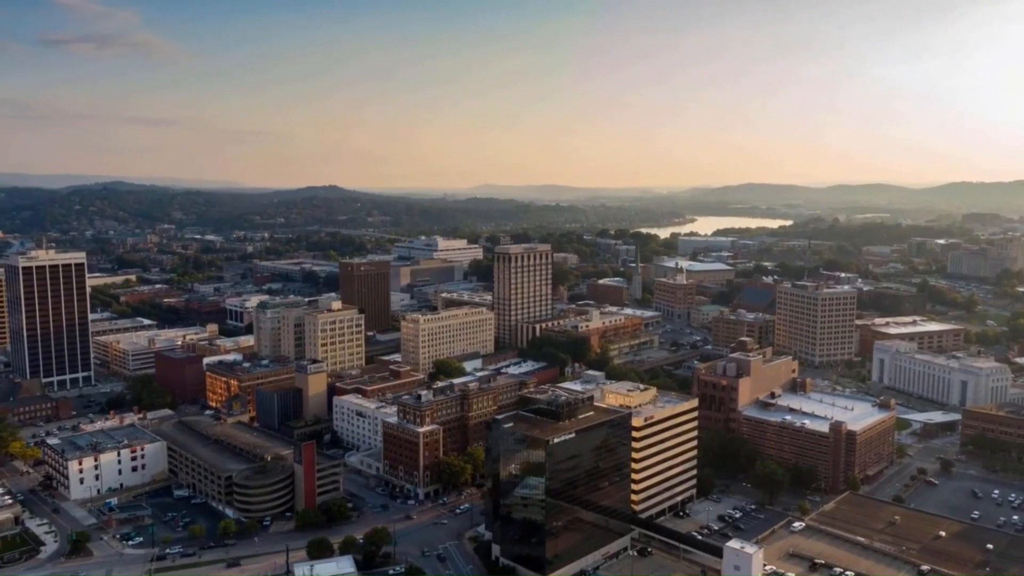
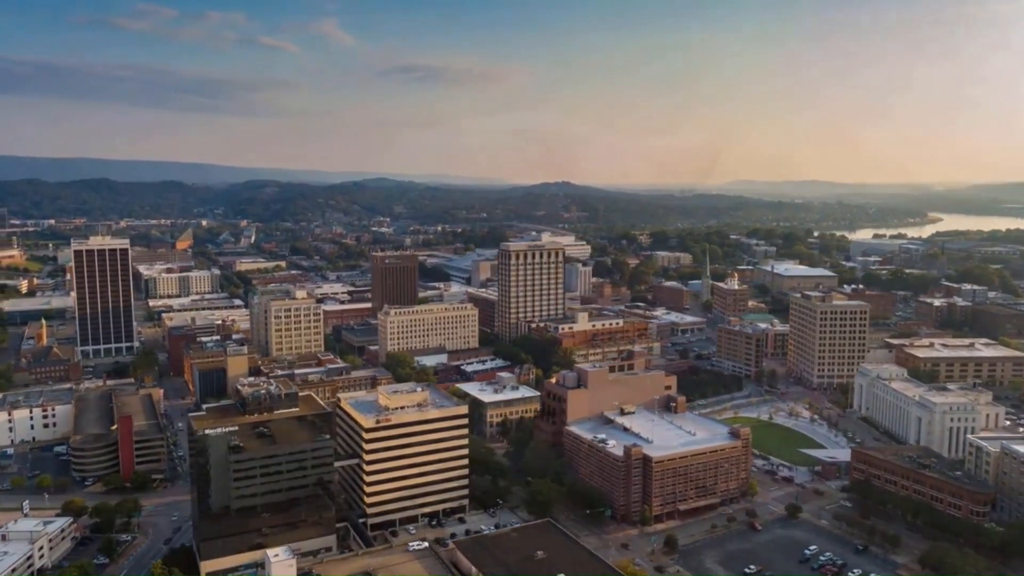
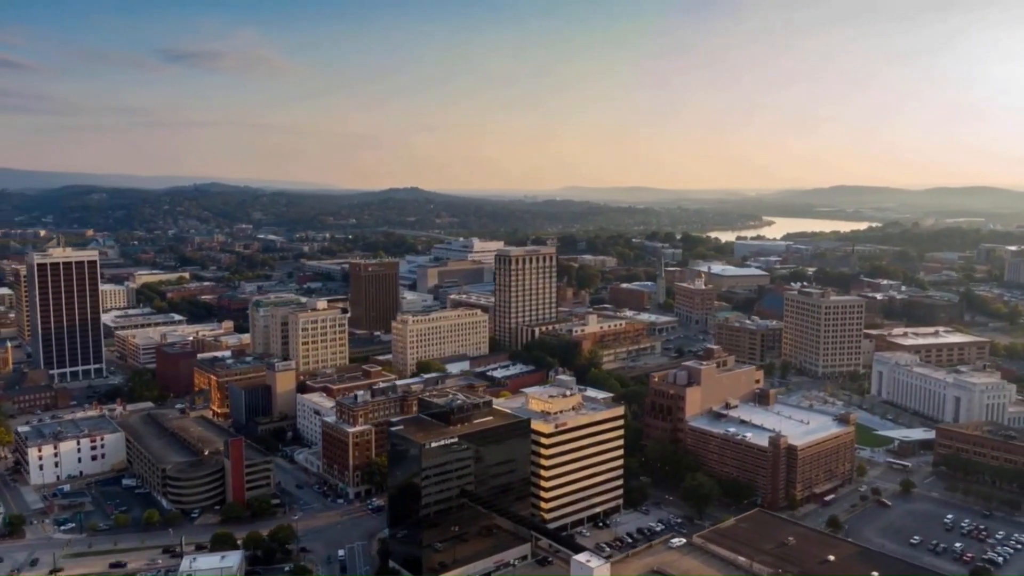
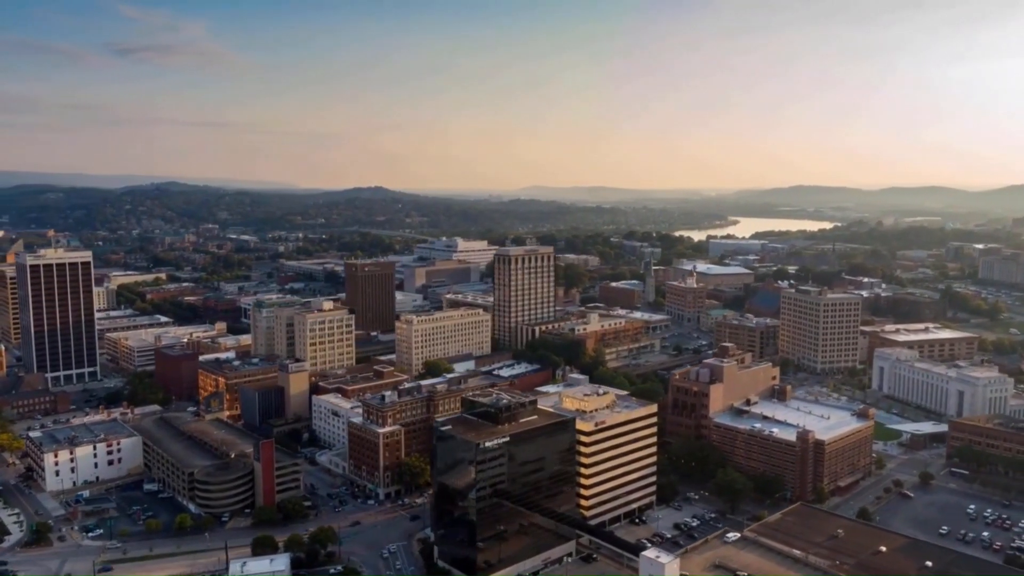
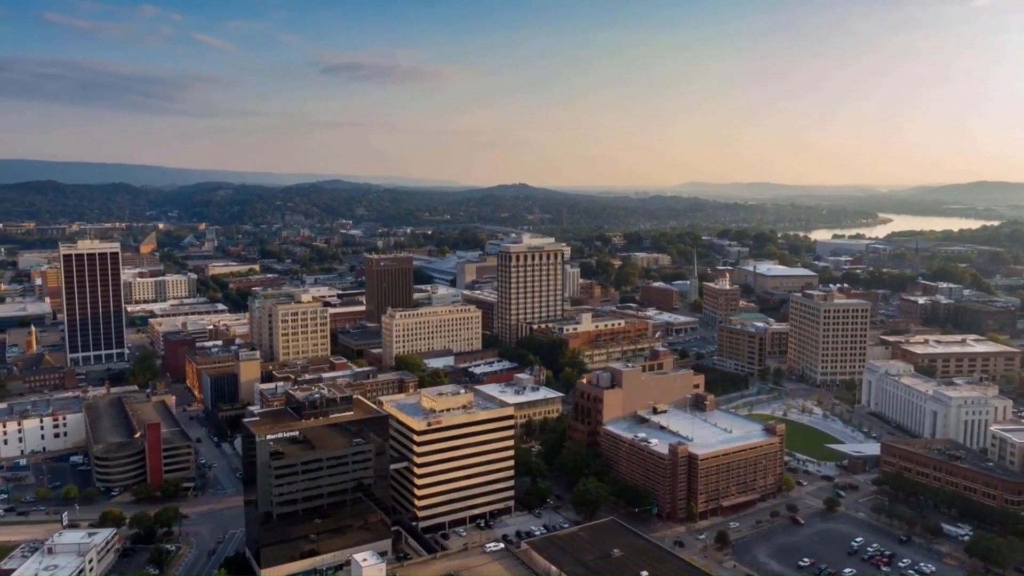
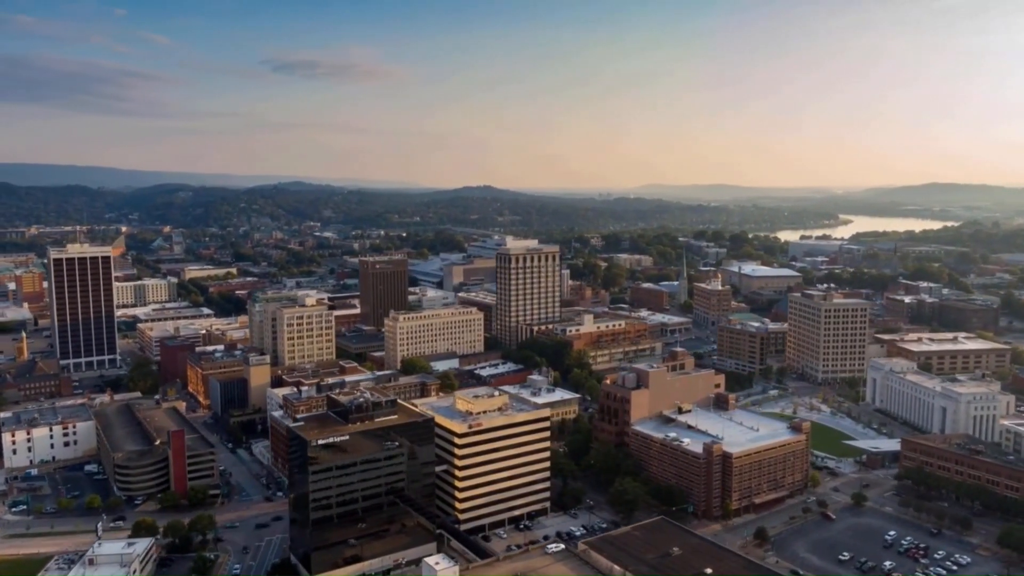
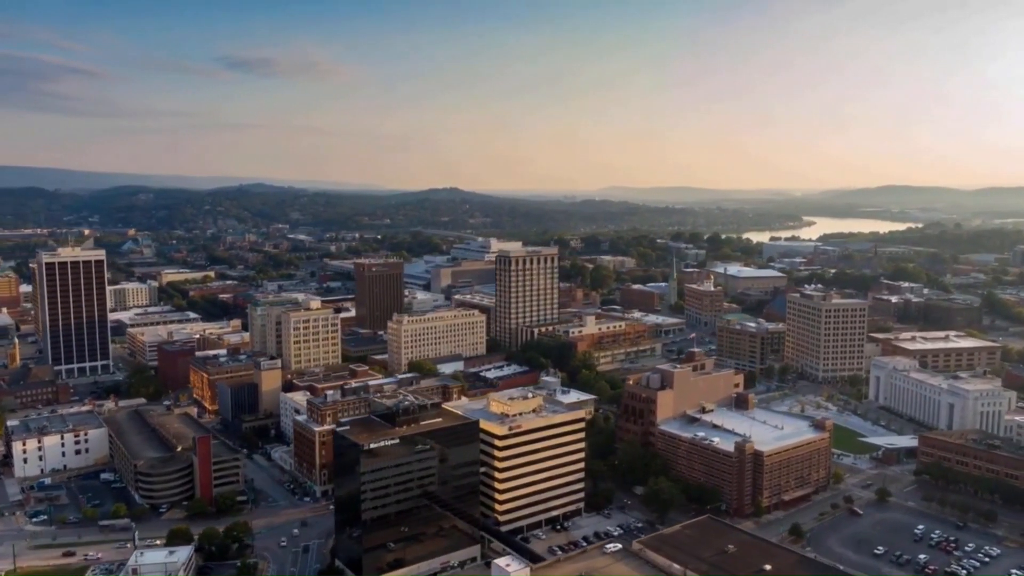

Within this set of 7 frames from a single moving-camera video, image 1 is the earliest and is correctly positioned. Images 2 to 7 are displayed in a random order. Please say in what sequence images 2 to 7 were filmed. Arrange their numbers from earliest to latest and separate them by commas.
4, 3, 7, 6, 5, 2
